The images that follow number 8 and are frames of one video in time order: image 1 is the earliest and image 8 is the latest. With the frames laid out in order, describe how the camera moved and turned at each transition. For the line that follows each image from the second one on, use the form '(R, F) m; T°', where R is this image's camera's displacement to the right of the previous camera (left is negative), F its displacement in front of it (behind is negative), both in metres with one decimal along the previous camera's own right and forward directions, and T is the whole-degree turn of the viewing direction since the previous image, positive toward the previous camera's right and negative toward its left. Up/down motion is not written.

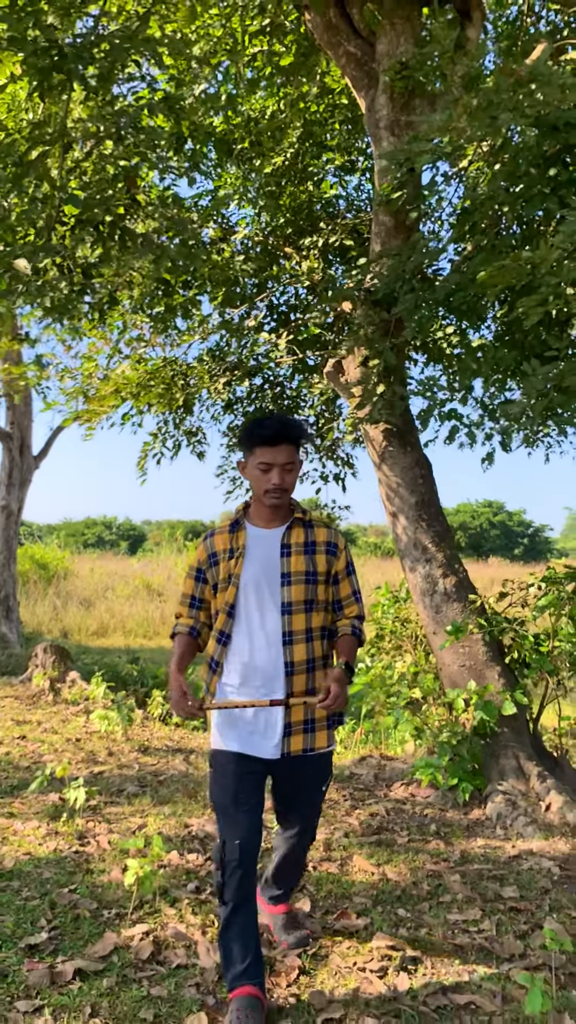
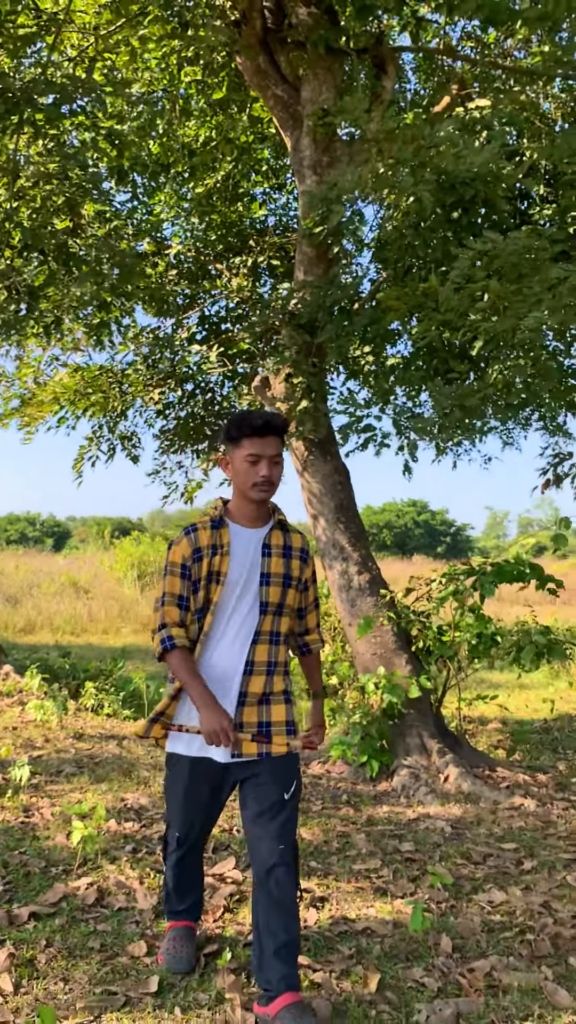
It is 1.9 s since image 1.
(0.0, -0.5) m; +5°
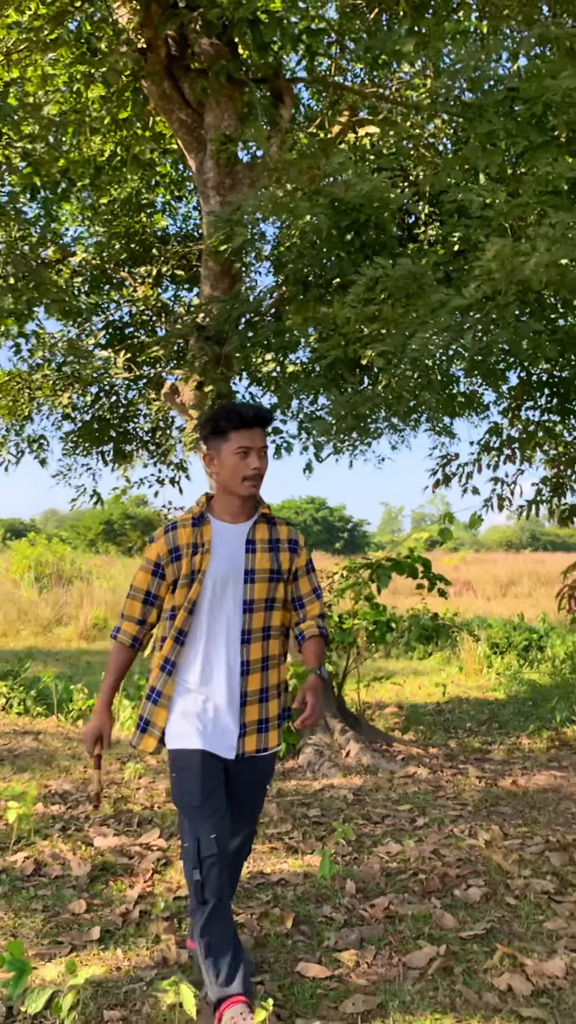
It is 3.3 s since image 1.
(-0.1, -0.4) m; +7°
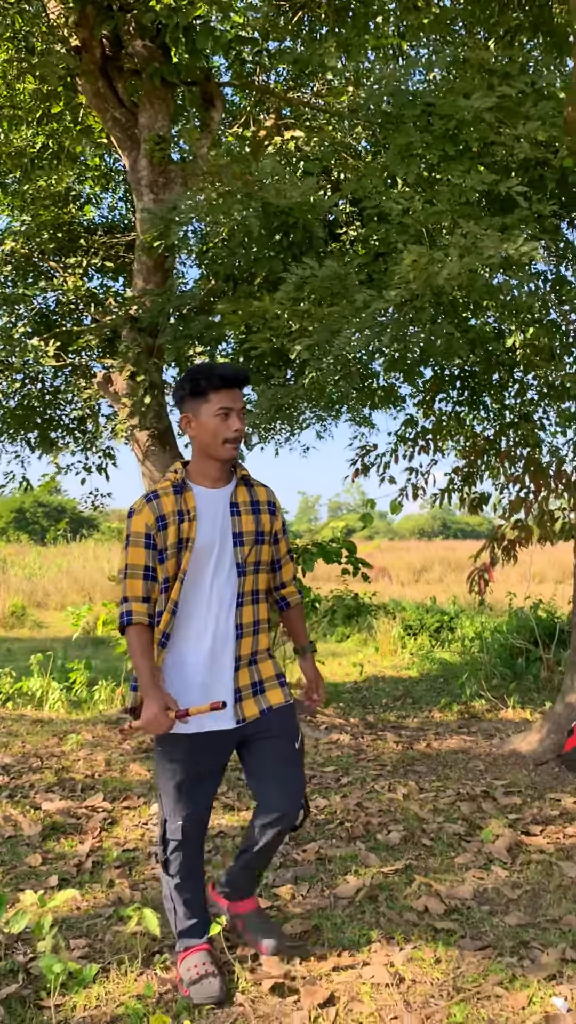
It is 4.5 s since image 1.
(-0.1, -0.3) m; +5°
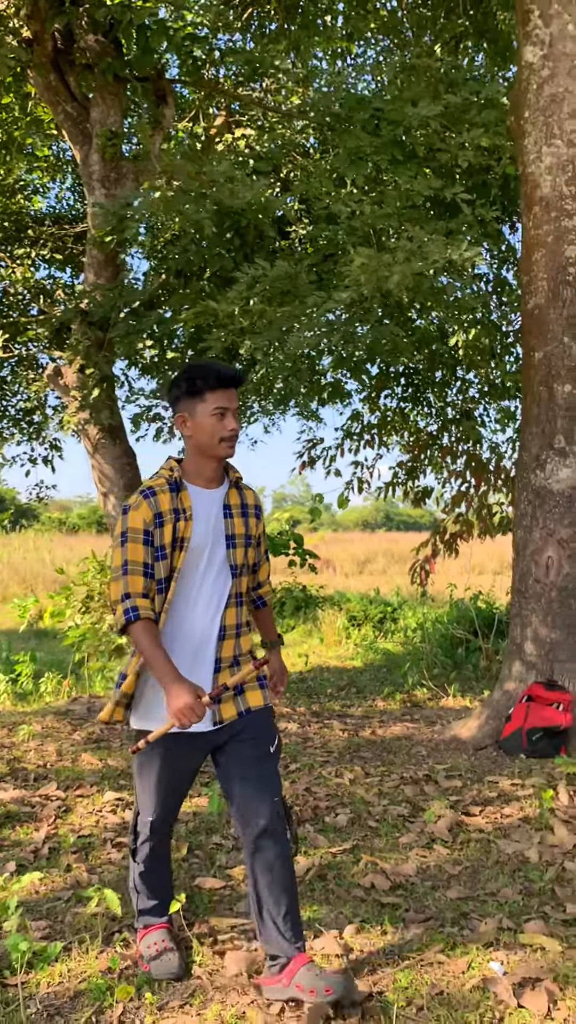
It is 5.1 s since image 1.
(0.0, -0.1) m; +4°
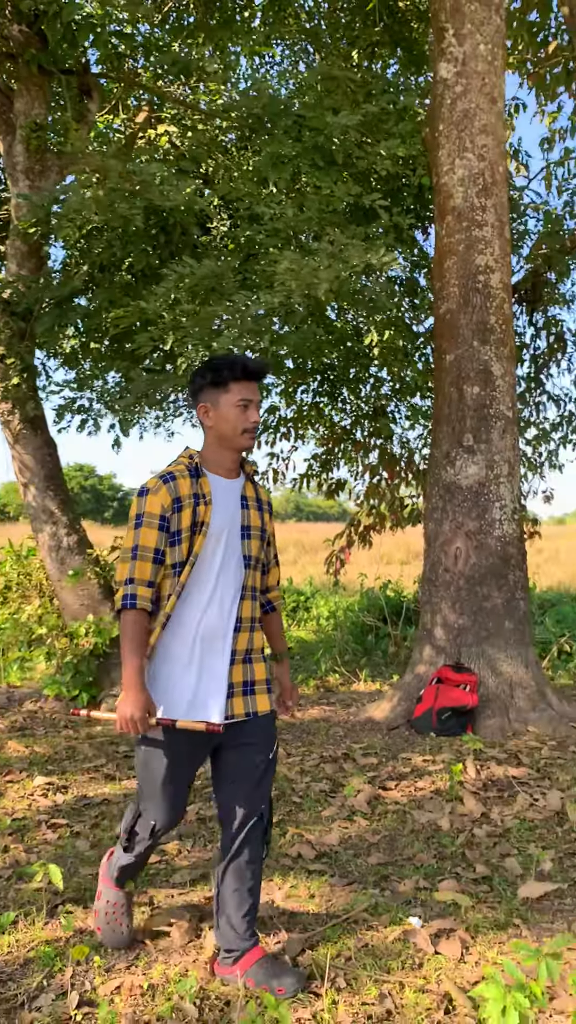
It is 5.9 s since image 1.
(-0.1, -0.2) m; +6°
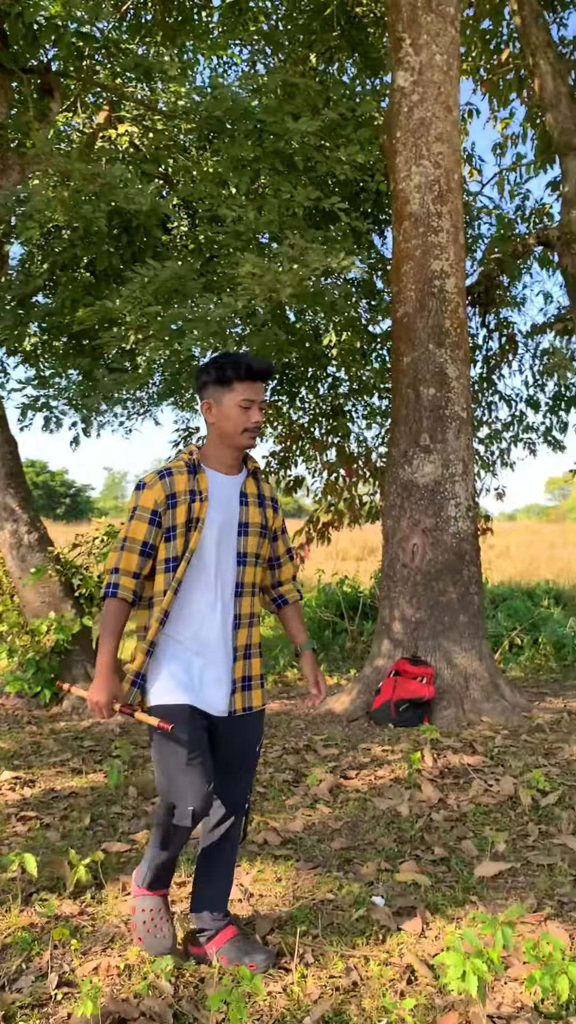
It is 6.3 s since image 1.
(0.0, -0.1) m; +3°
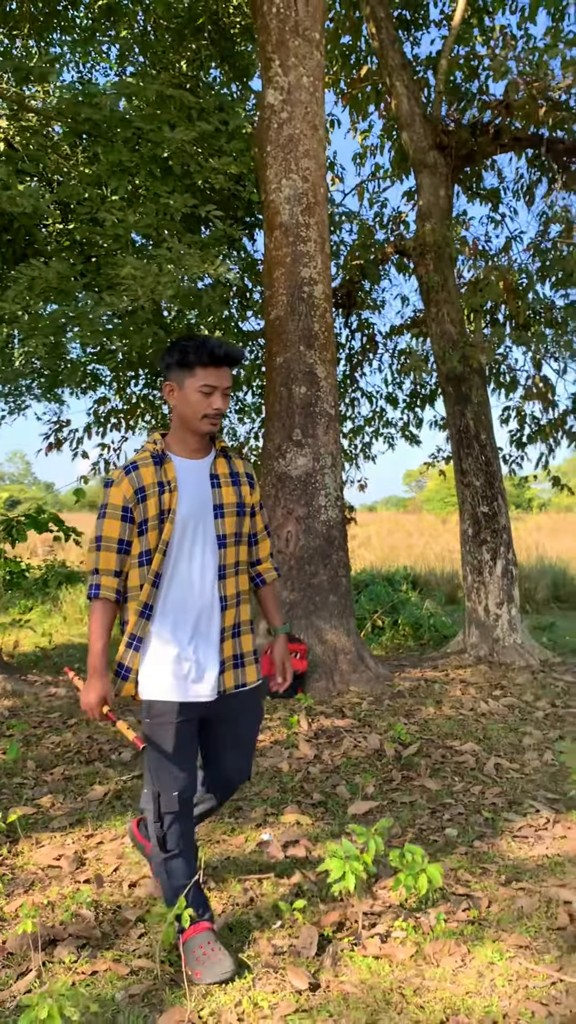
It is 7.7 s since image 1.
(-0.1, -0.4) m; +9°
